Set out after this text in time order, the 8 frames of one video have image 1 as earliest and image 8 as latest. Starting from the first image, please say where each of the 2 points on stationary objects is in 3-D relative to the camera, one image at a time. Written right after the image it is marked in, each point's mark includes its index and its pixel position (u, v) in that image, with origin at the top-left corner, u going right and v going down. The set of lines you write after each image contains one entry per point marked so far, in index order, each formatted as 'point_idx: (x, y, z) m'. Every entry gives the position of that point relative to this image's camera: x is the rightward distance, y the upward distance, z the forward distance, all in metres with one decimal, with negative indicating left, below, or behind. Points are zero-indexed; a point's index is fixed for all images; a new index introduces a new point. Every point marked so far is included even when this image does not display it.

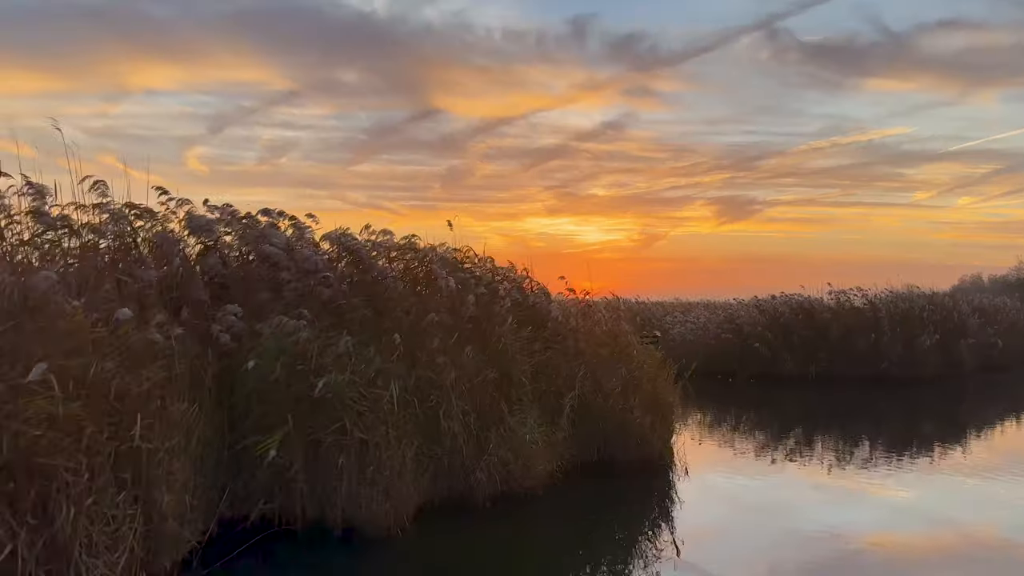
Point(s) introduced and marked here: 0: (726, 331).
0: (+4.0, -0.8, +16.8) m
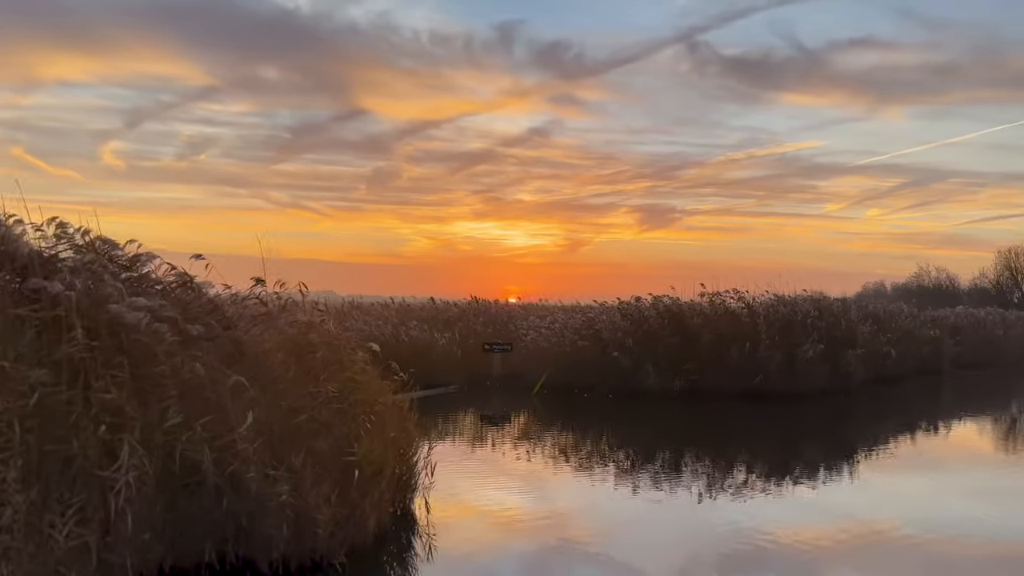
0: (+1.1, -0.8, +14.4) m
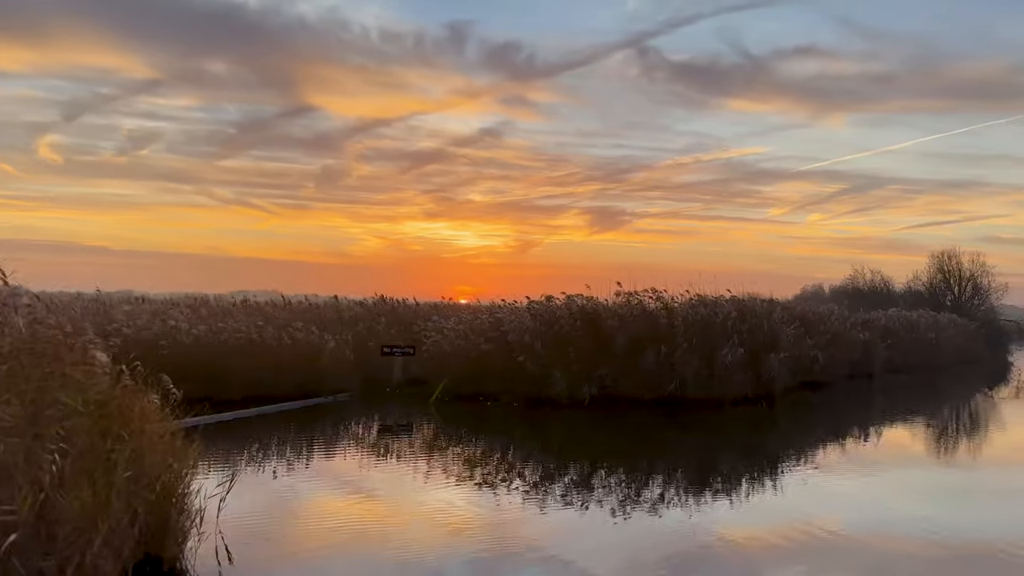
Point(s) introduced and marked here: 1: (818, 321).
0: (-0.4, -0.8, +13.2) m
1: (+6.6, -0.7, +19.1) m
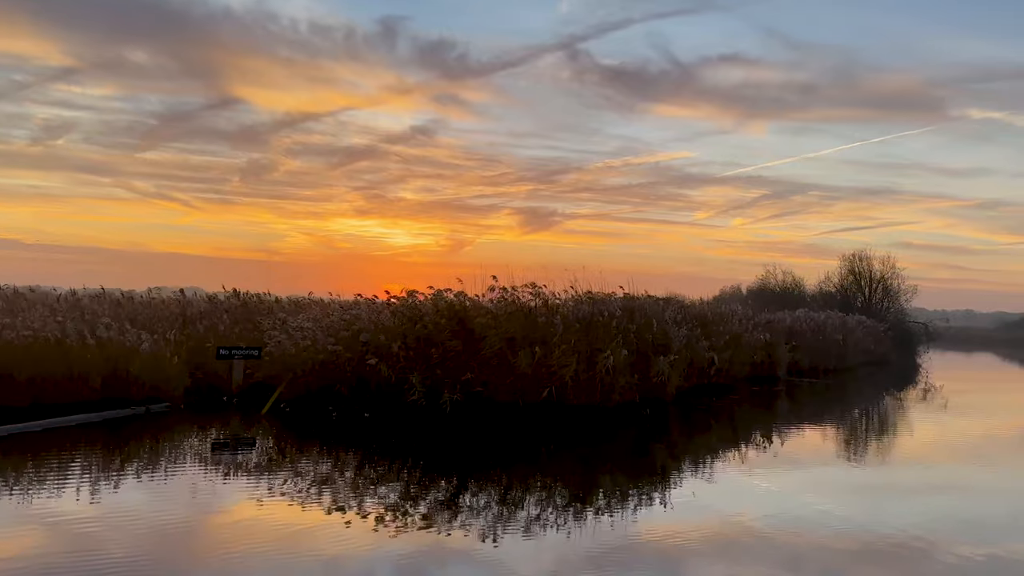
0: (-2.3, -0.7, +11.6) m
1: (+4.2, -0.7, +18.1) m
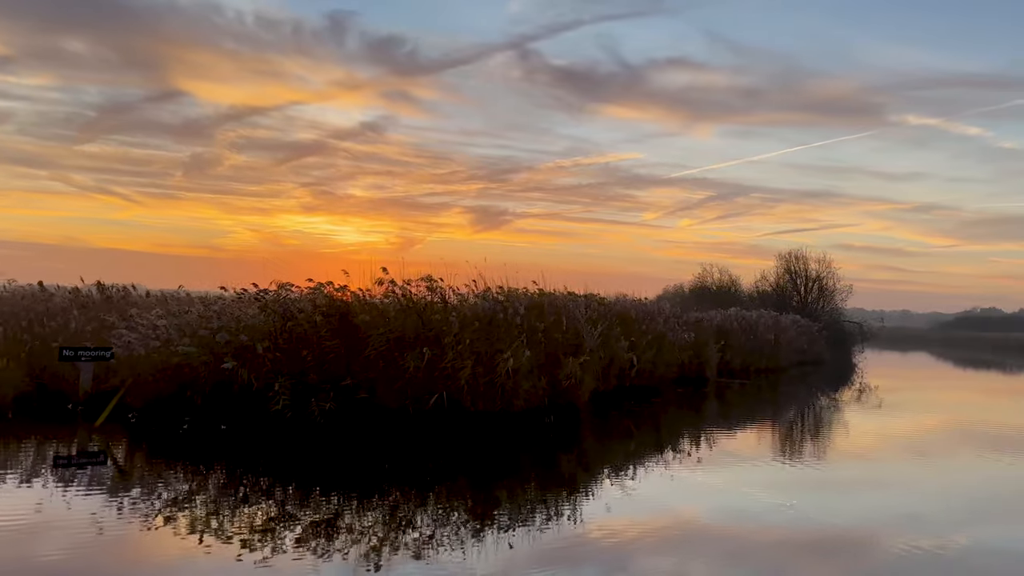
0: (-3.6, -0.6, +10.2) m
1: (+2.5, -0.6, +17.1) m
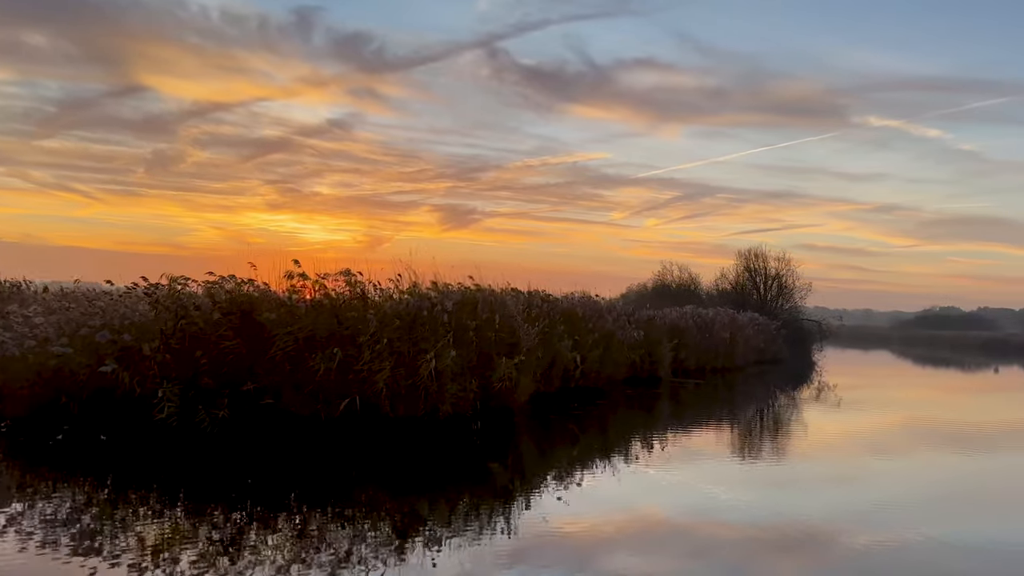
0: (-4.4, -0.5, +9.2) m
1: (+1.4, -0.5, +16.2) m
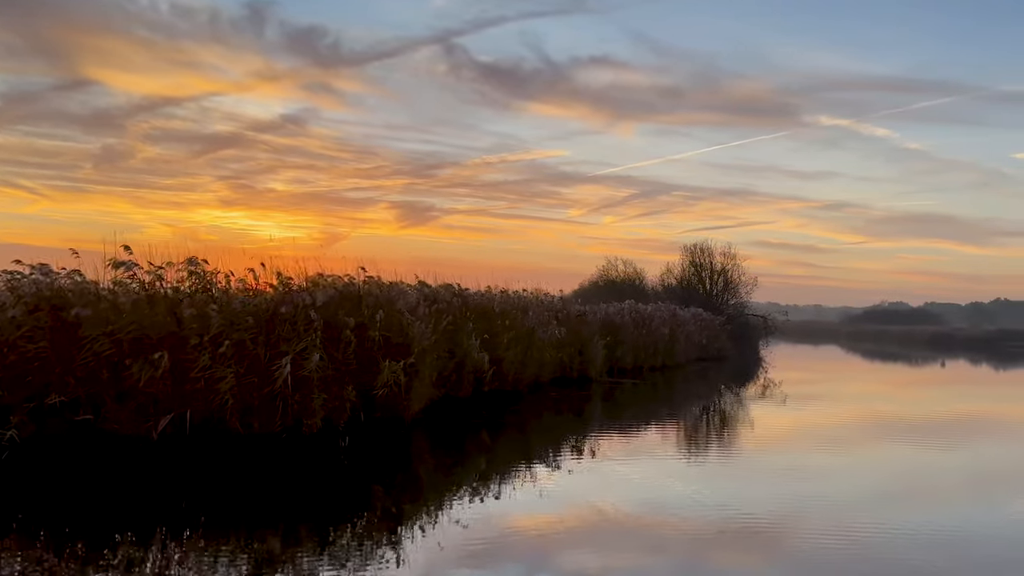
0: (-5.5, -0.5, +7.4) m
1: (-0.1, -0.4, +14.7) m
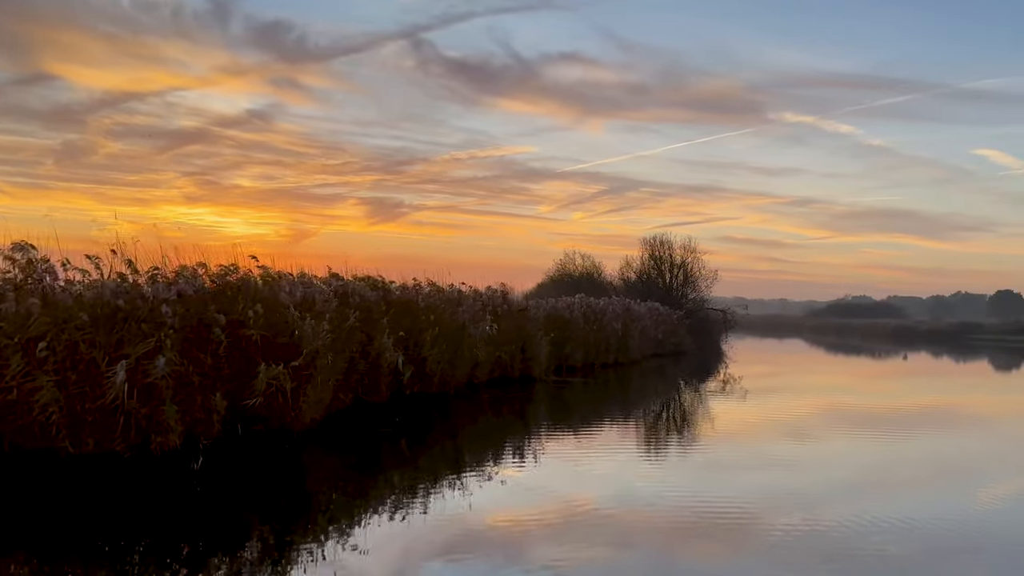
0: (-6.4, -0.4, +5.9) m
1: (-1.2, -0.3, +13.4) m
